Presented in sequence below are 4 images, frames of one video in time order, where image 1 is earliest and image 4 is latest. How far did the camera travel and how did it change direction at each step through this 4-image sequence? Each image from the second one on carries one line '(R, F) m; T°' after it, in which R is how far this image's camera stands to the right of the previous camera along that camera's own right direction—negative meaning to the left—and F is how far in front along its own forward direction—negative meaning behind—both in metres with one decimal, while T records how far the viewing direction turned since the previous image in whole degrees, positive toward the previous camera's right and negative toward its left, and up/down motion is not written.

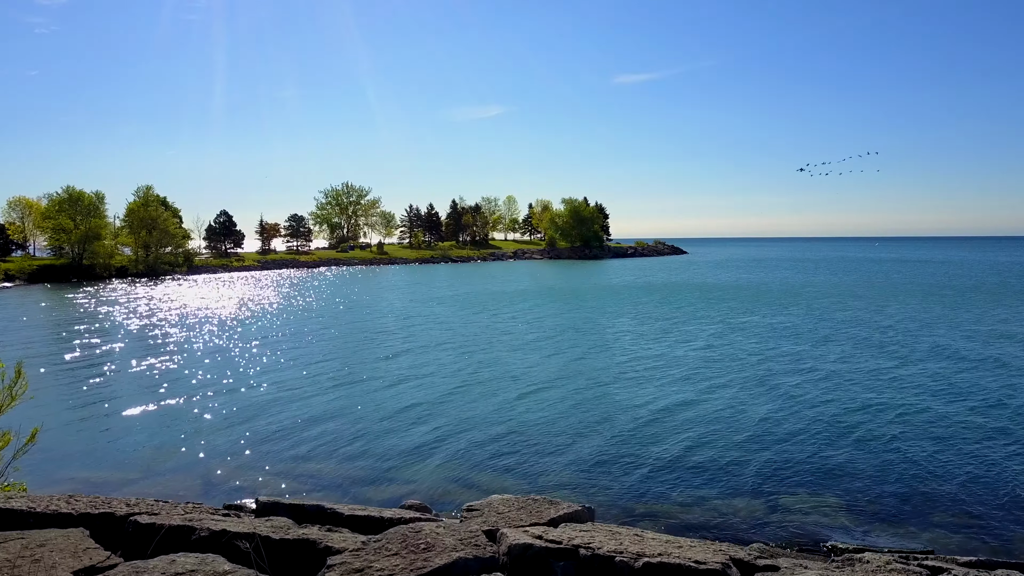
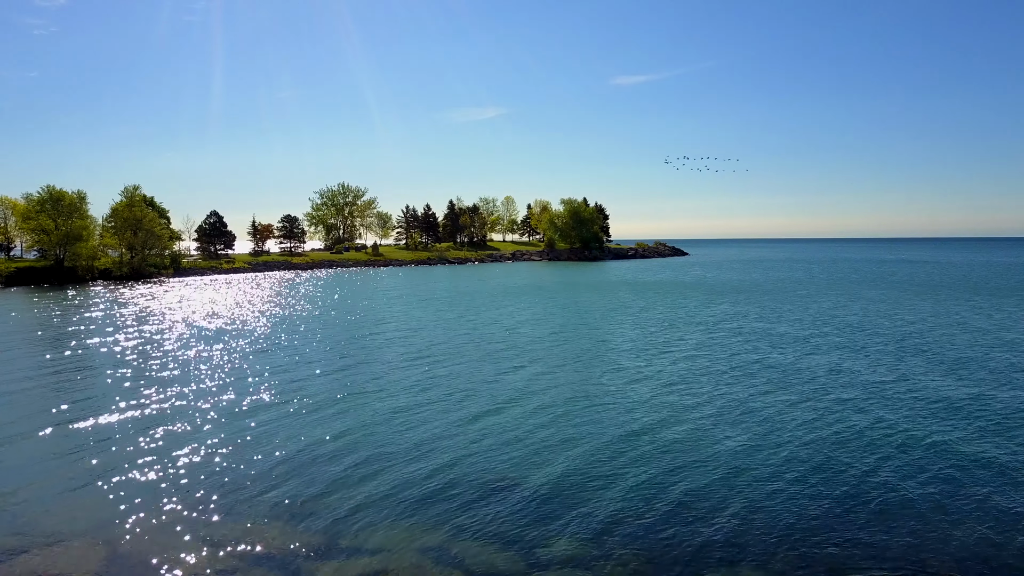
(+0.1, +1.2) m; 0°
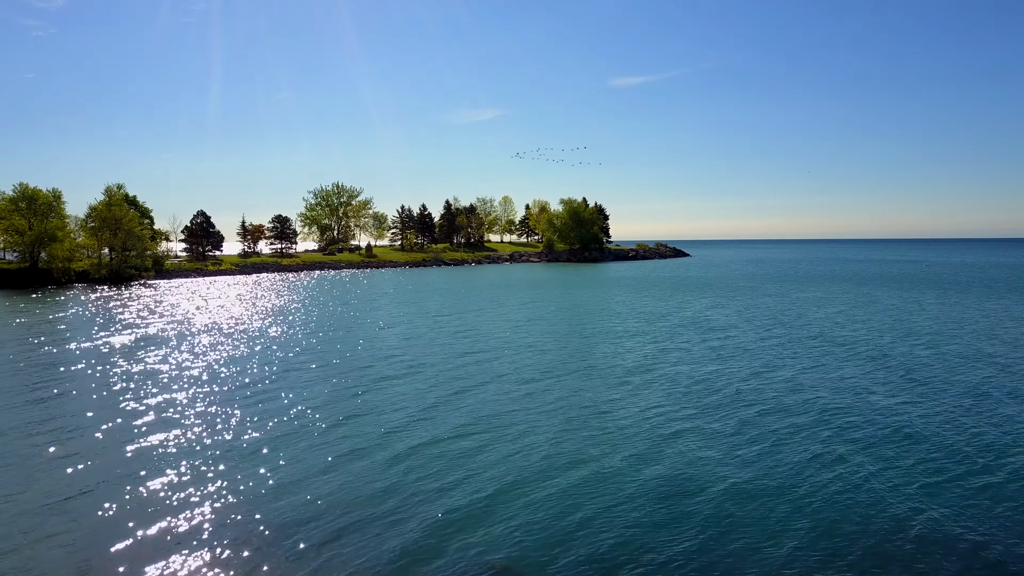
(+0.1, +1.5) m; 0°
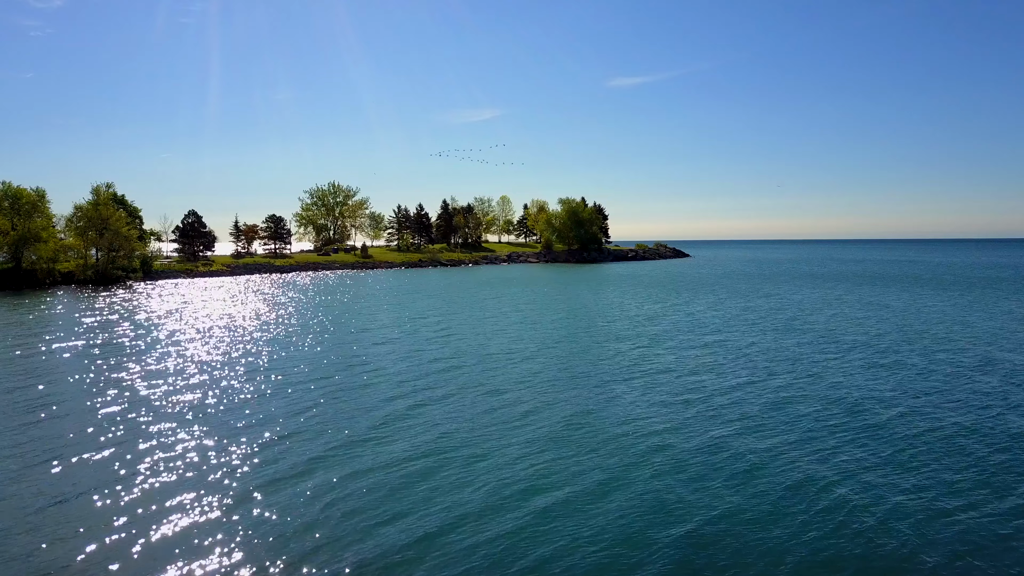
(+0.1, +0.8) m; 0°
